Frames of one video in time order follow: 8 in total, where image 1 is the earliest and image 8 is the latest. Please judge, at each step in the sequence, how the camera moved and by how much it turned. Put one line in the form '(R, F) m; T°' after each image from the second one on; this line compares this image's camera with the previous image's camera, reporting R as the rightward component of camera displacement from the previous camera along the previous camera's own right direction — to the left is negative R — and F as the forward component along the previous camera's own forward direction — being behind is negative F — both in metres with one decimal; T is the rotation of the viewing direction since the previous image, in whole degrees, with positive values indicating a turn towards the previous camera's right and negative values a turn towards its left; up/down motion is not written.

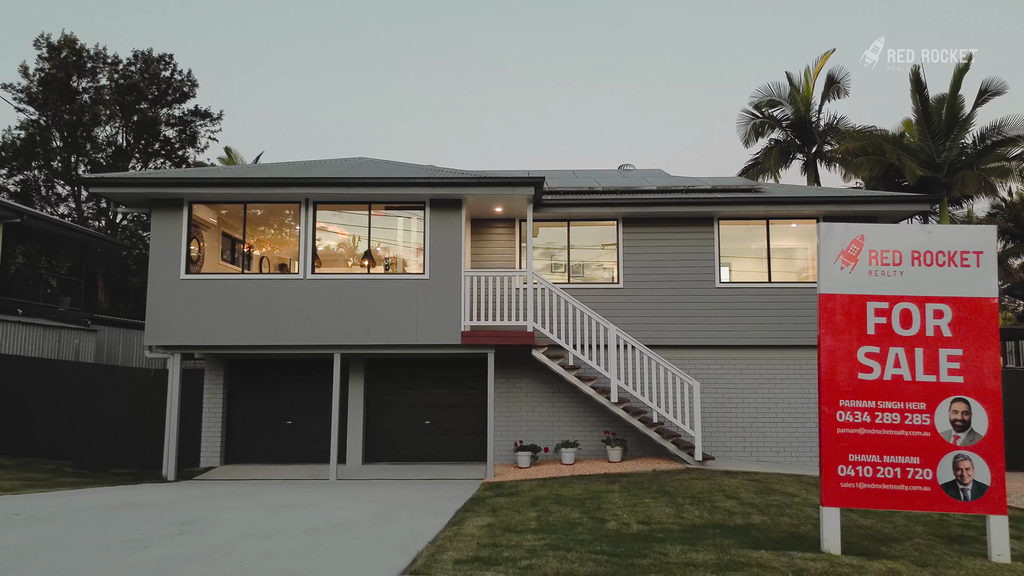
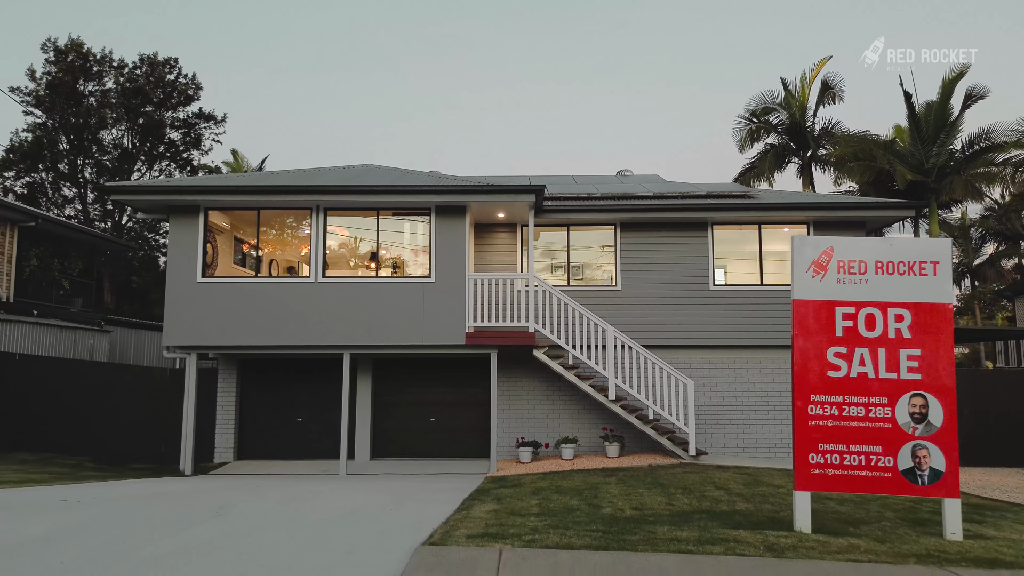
(0.0, -0.5) m; 0°
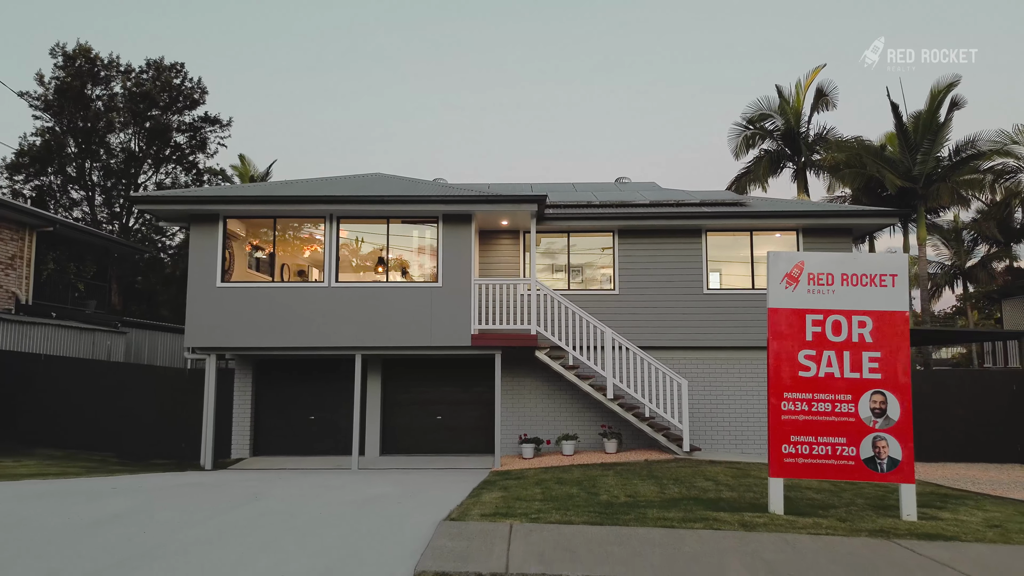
(-0.1, -0.6) m; 0°
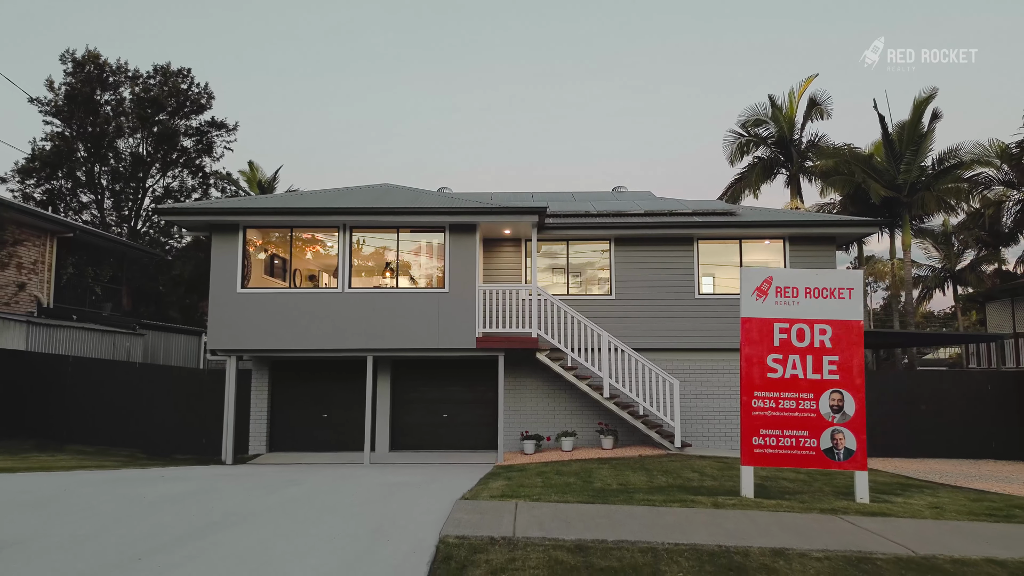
(0.0, -0.7) m; 0°
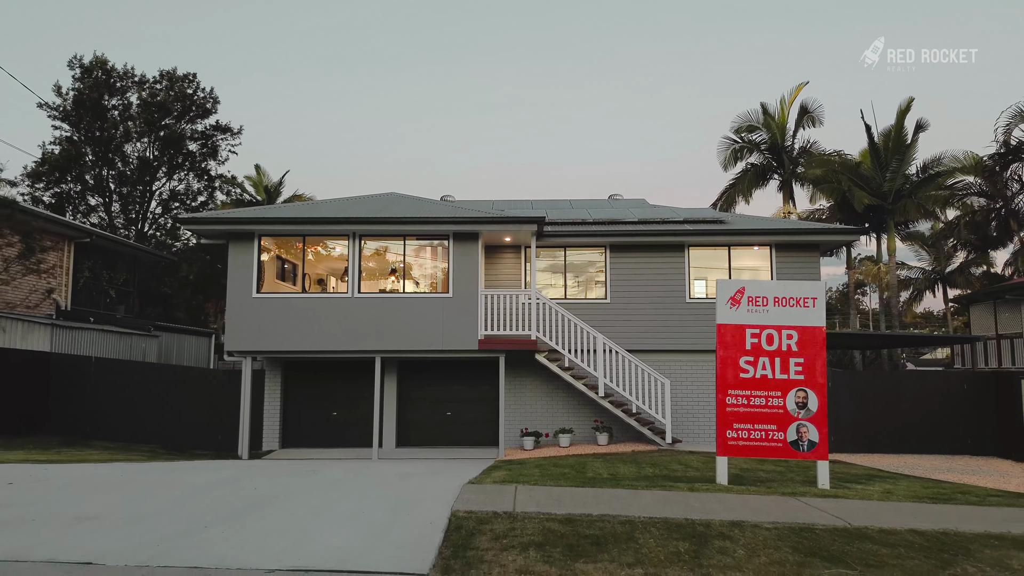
(0.0, -0.7) m; 0°
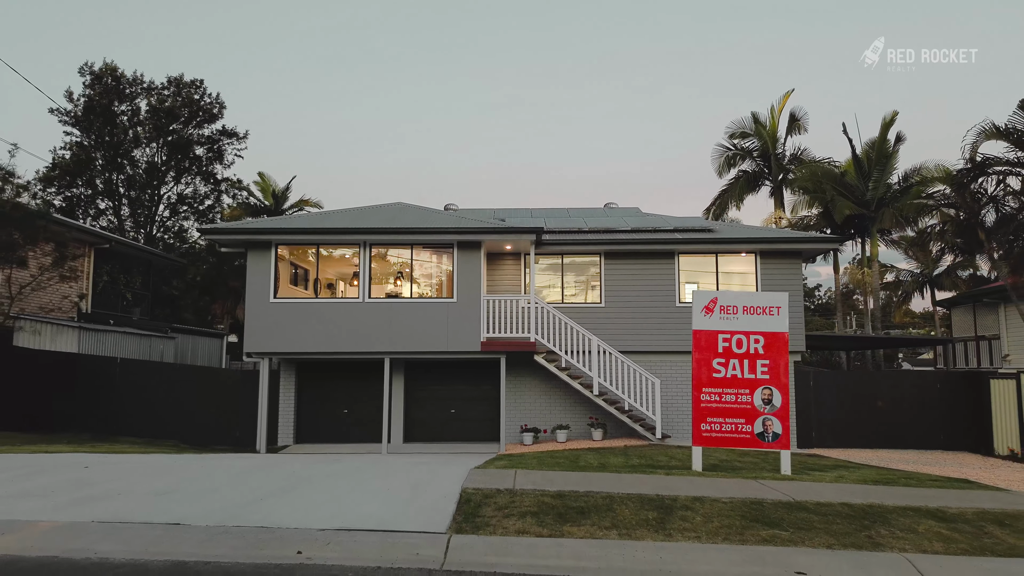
(0.0, -0.9) m; 0°
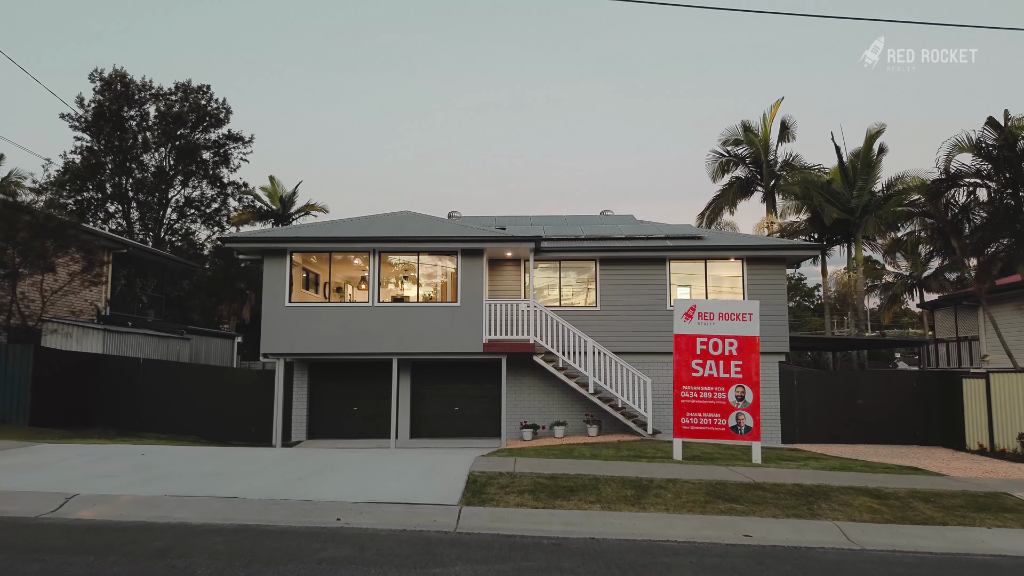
(0.0, -0.9) m; 0°
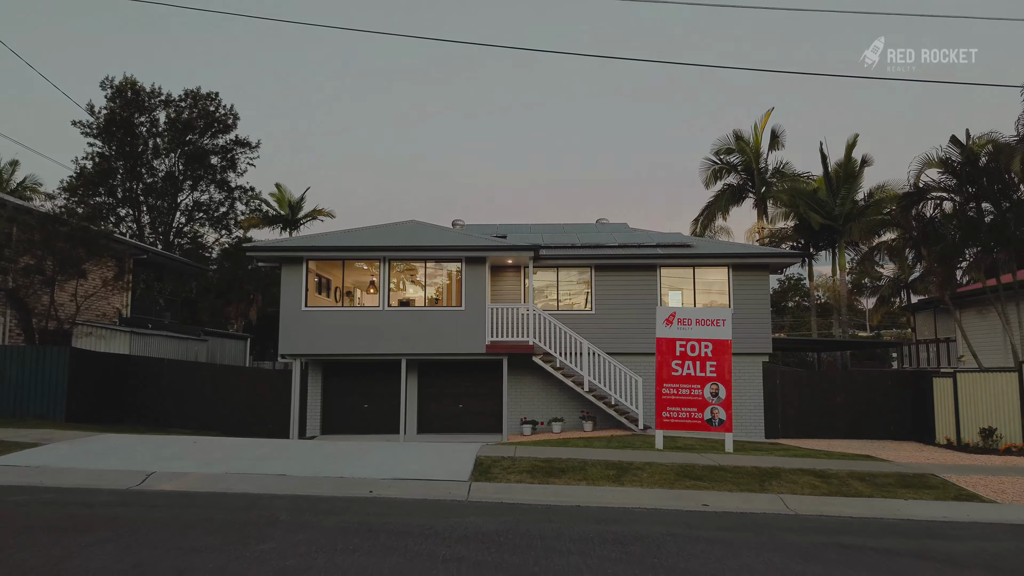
(0.0, -1.1) m; 0°
